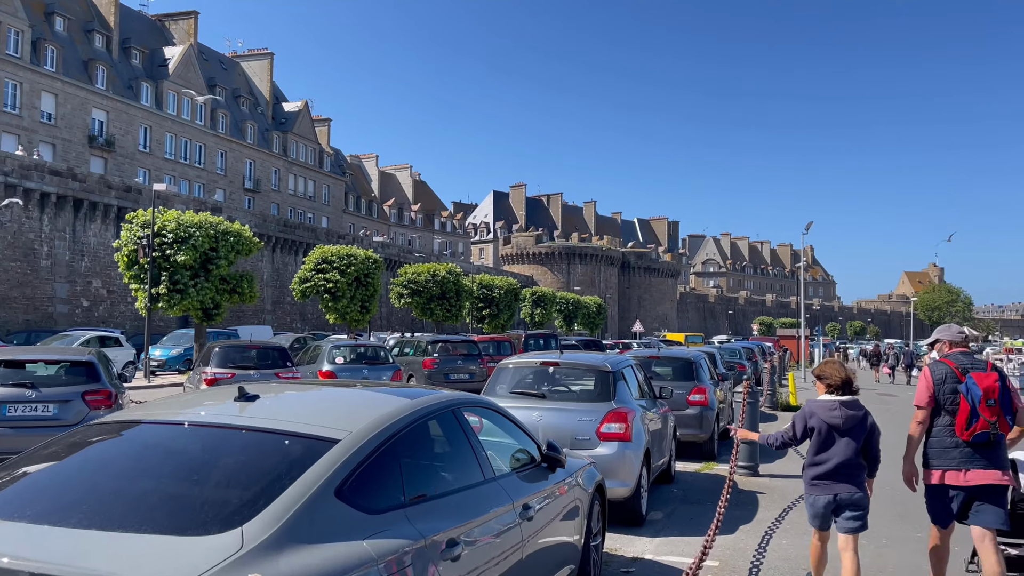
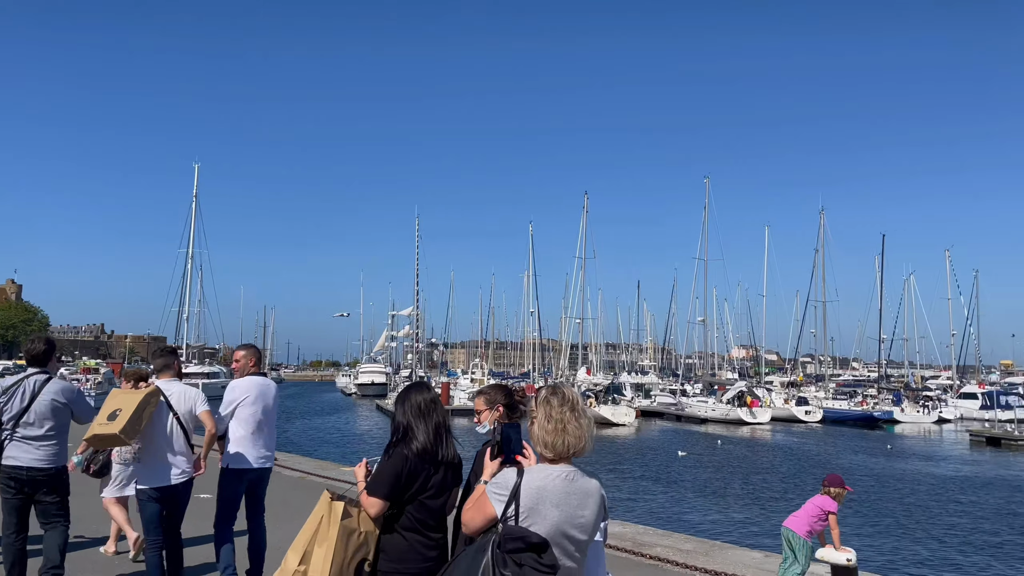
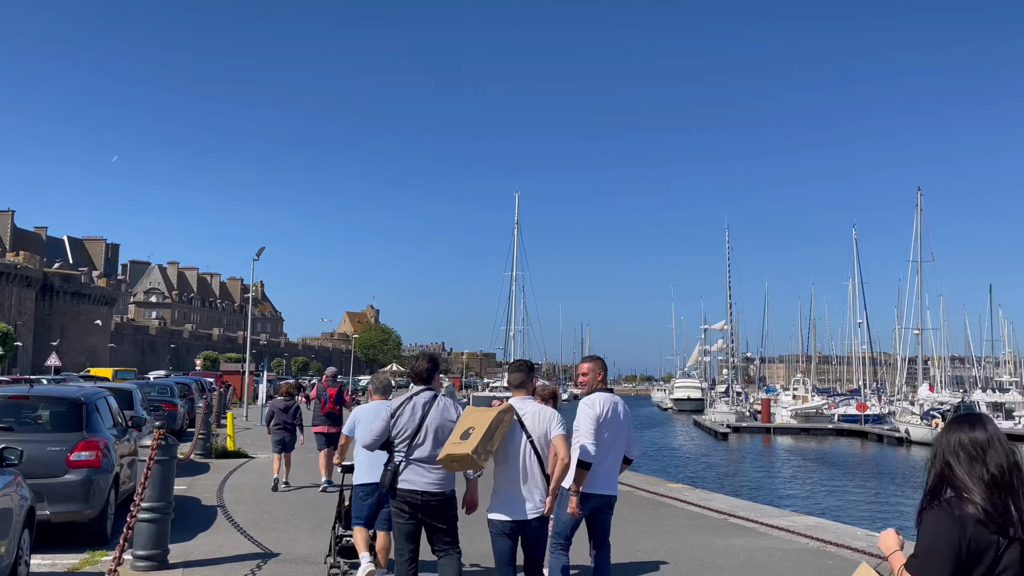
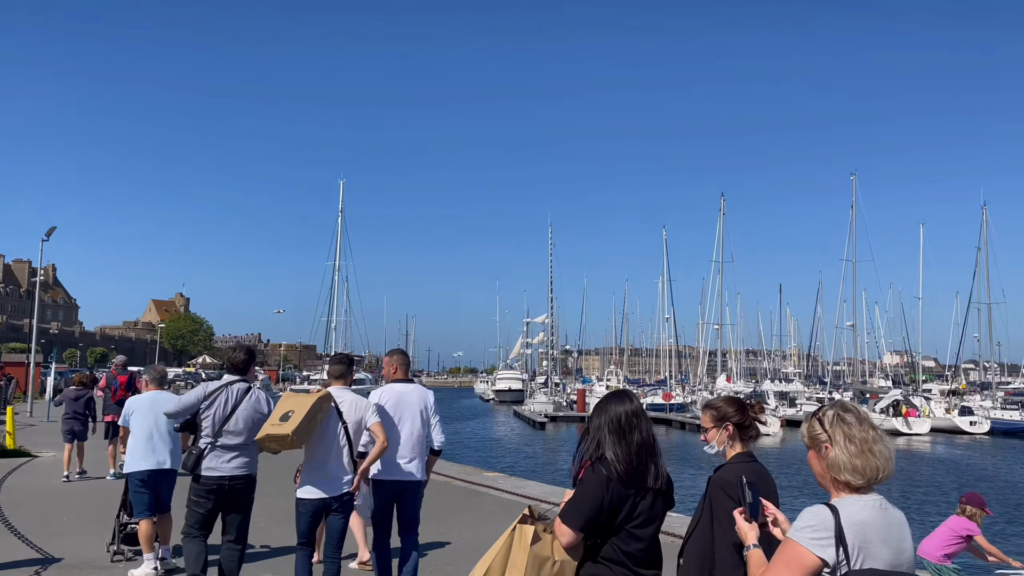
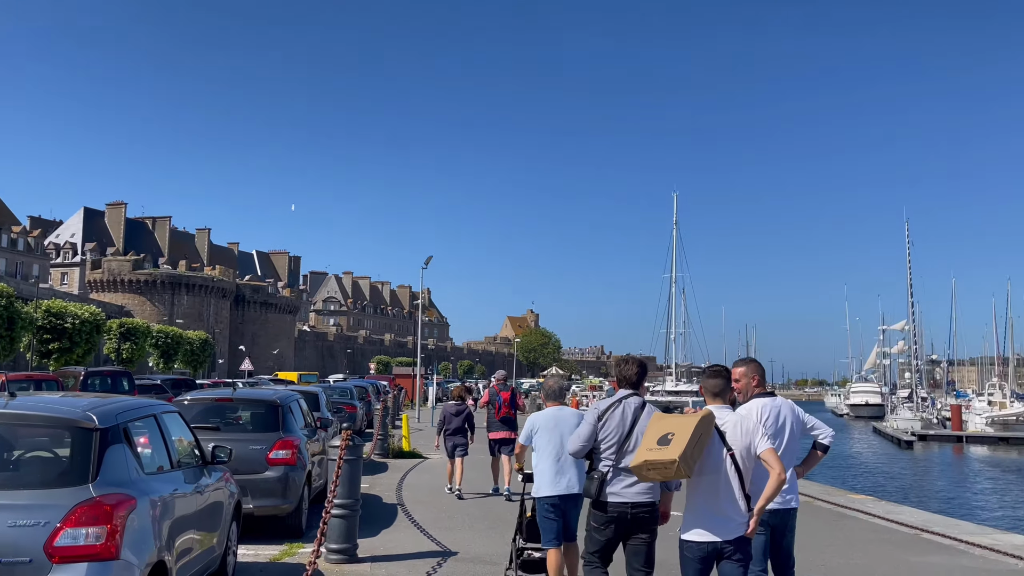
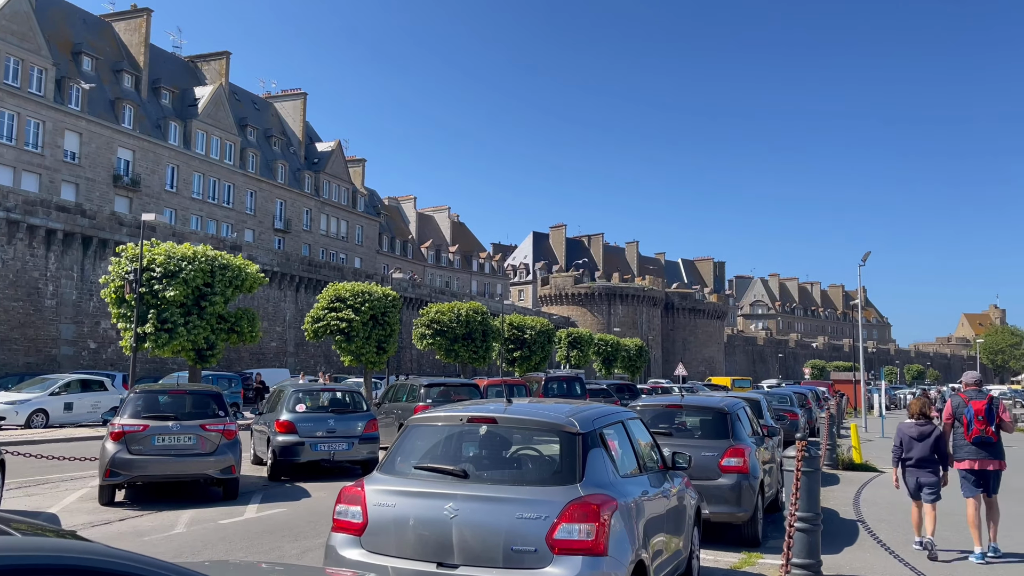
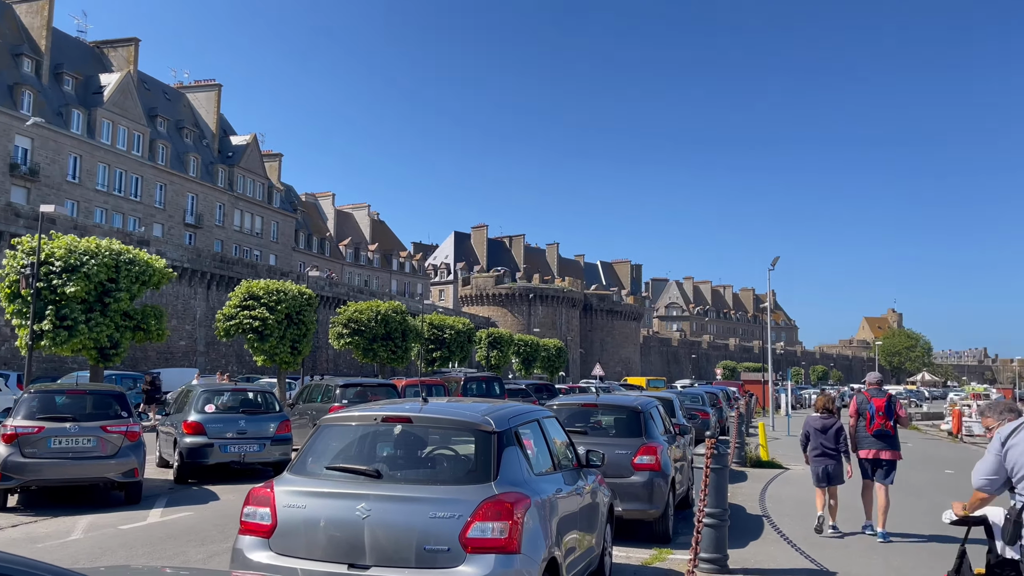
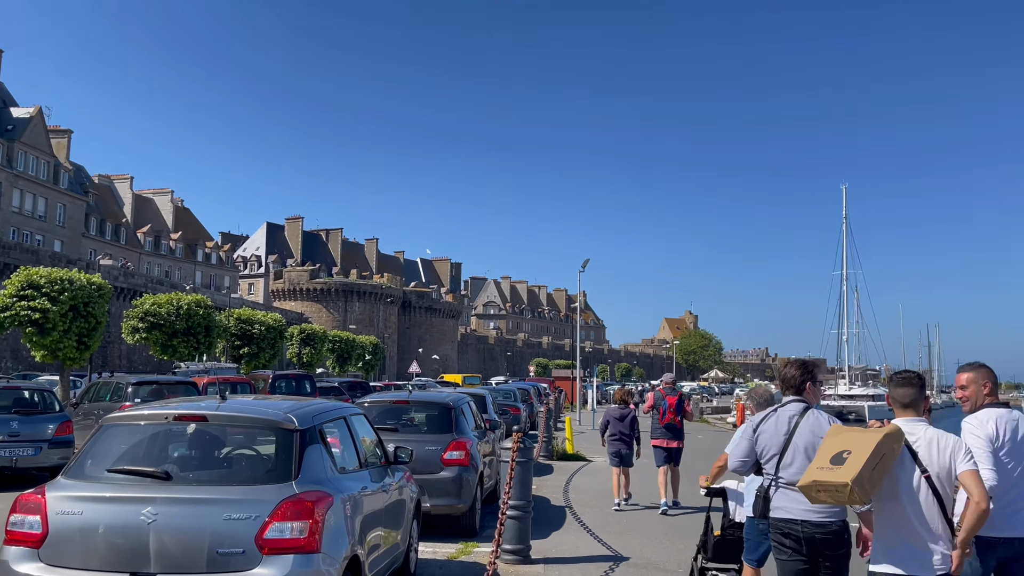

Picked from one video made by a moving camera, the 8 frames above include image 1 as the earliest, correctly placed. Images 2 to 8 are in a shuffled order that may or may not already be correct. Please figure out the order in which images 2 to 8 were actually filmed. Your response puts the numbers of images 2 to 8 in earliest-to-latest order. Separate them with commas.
6, 7, 8, 5, 3, 4, 2
